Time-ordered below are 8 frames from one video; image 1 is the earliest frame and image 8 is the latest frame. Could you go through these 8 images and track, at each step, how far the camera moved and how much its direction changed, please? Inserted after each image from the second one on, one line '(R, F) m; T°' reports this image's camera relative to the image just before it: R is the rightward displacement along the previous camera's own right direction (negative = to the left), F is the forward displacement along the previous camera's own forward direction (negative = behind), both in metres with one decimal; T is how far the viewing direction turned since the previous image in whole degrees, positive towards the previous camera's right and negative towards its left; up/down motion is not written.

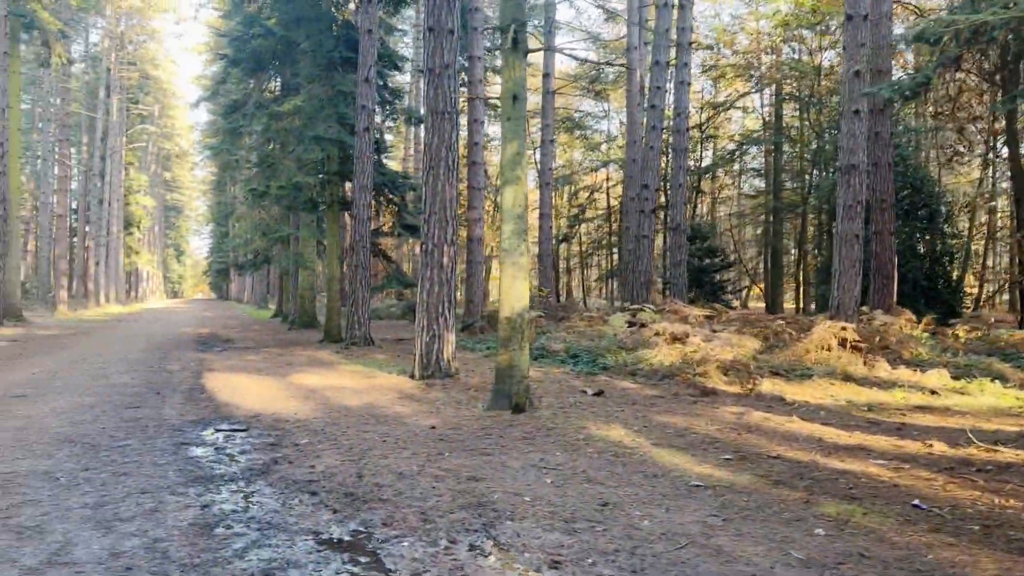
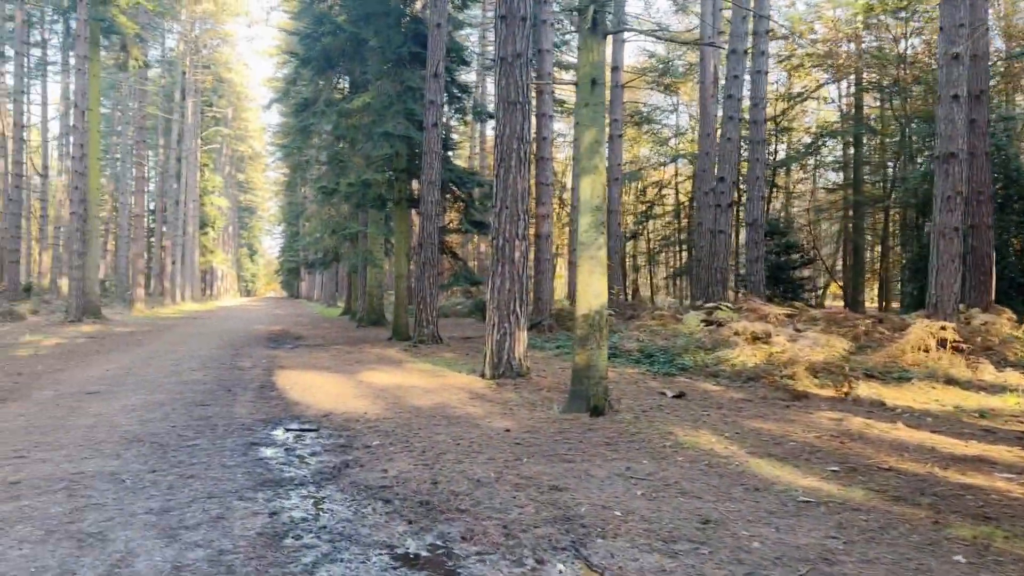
(-0.1, +0.4) m; -4°
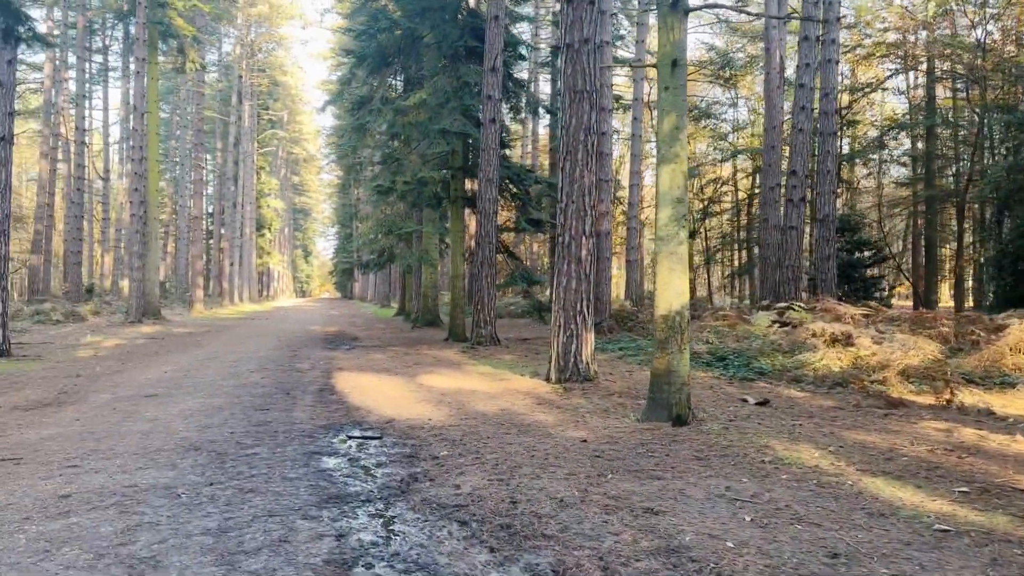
(-0.2, +0.4) m; -3°
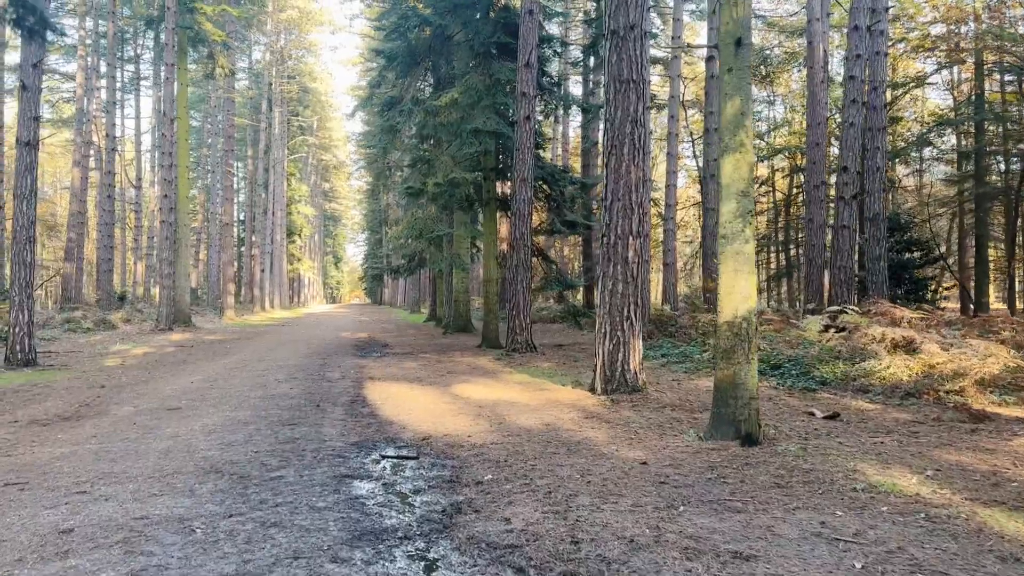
(-0.1, +0.6) m; -2°
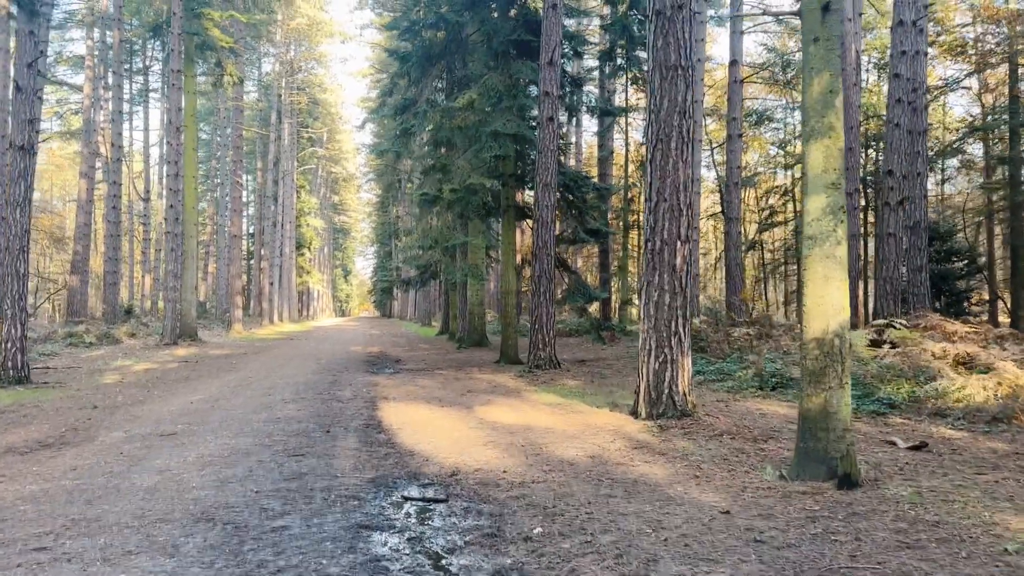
(-0.2, +0.9) m; -1°
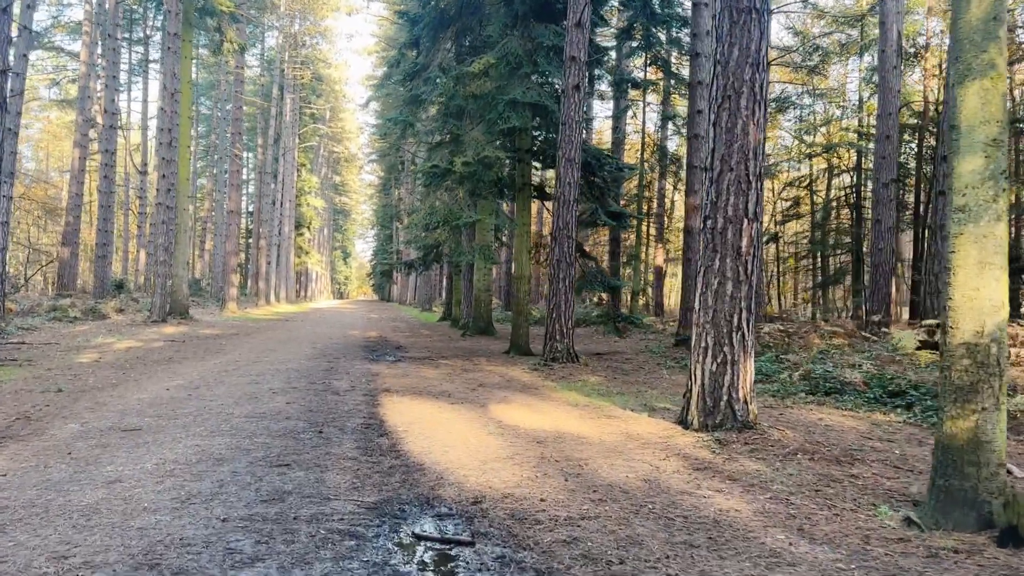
(-0.2, +1.2) m; 0°
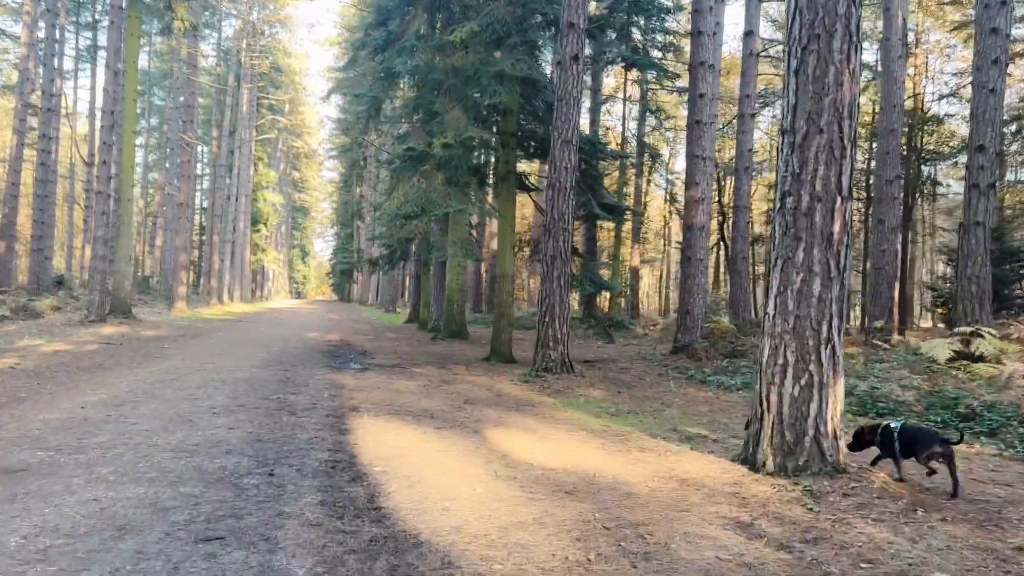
(-0.3, +1.5) m; +3°
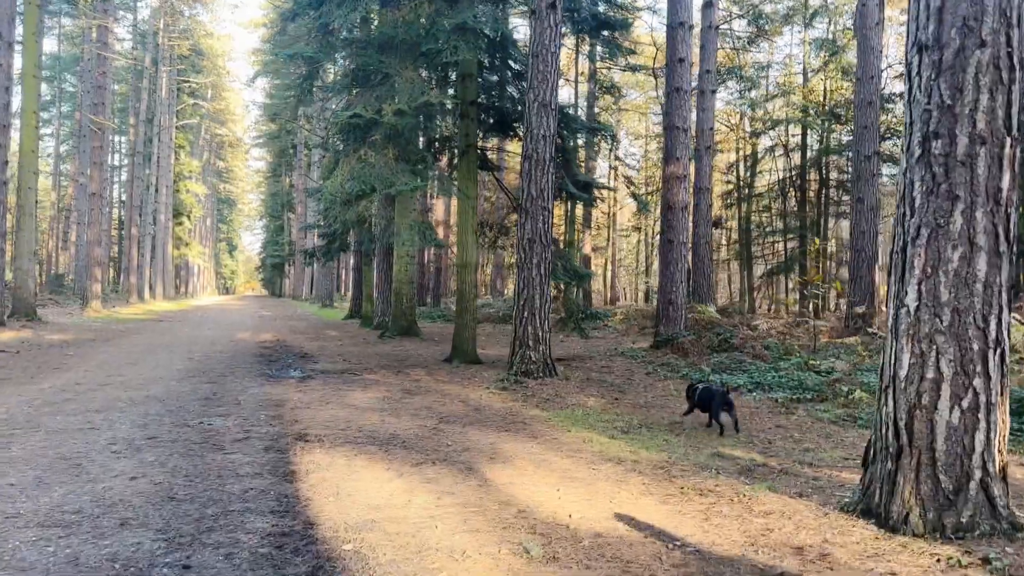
(-0.4, +1.5) m; +5°
